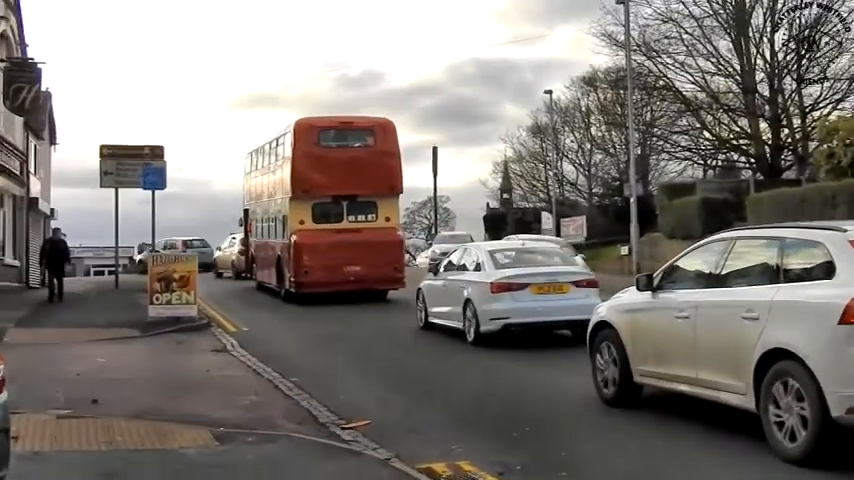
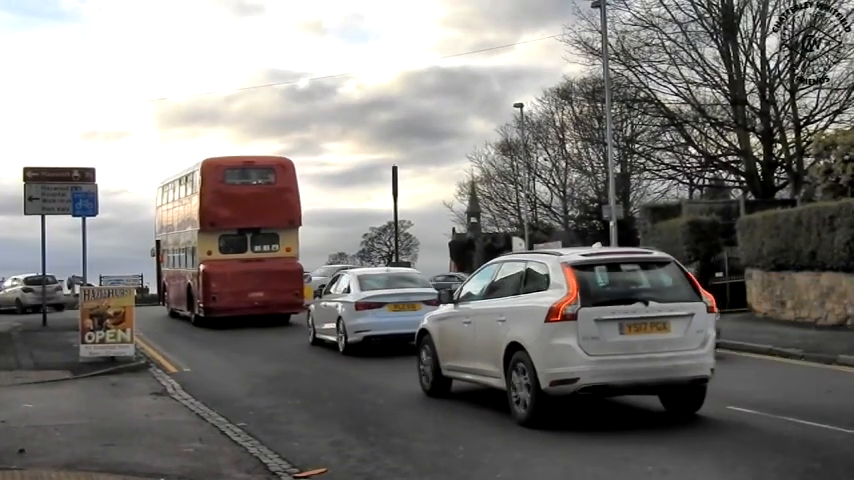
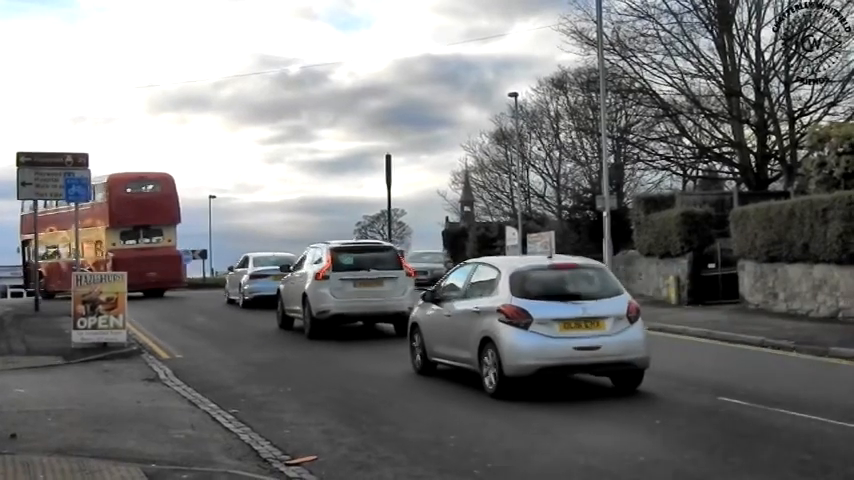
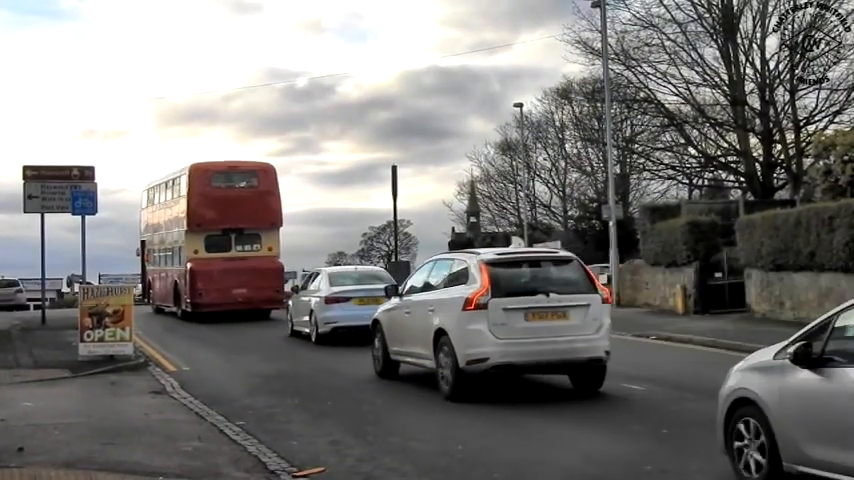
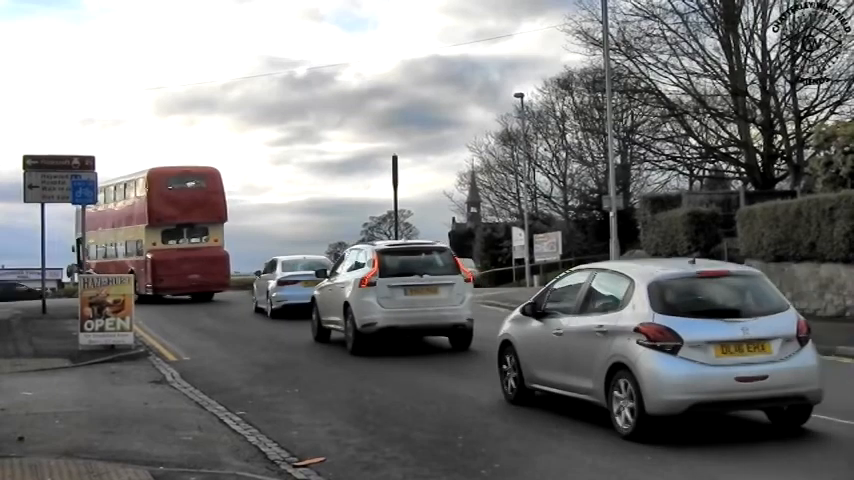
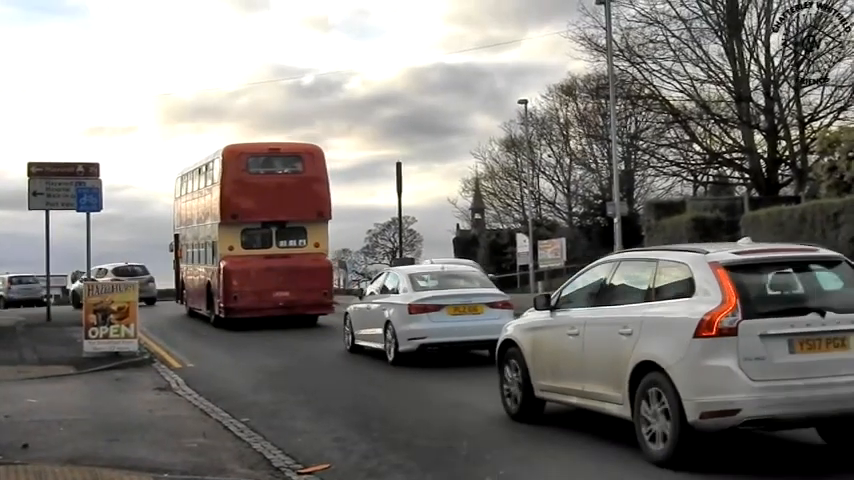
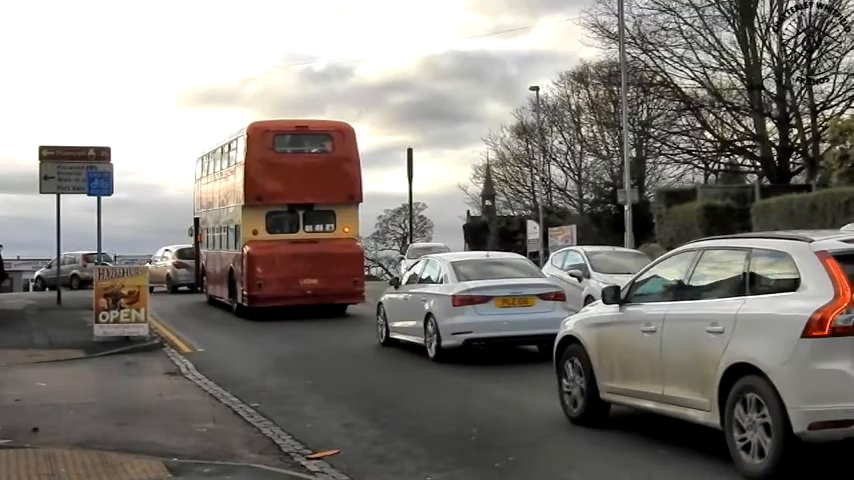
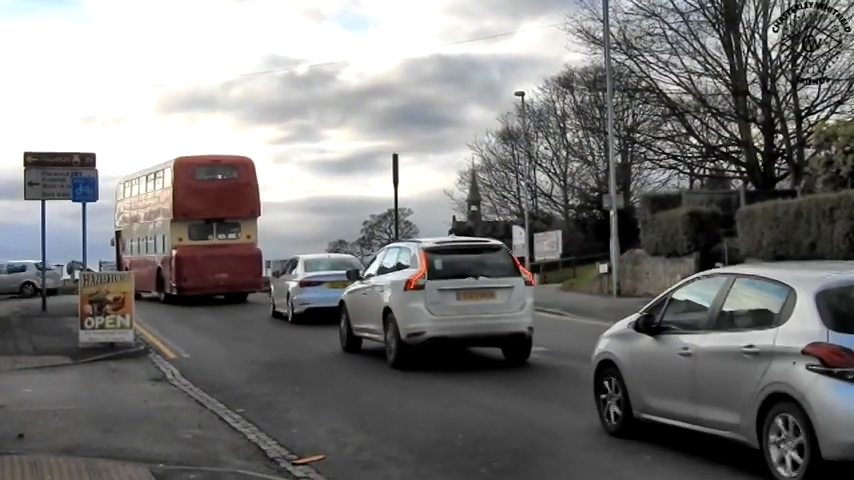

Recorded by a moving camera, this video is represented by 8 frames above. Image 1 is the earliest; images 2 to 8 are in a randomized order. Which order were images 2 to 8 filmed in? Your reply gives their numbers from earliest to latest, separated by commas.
7, 6, 2, 4, 8, 5, 3
